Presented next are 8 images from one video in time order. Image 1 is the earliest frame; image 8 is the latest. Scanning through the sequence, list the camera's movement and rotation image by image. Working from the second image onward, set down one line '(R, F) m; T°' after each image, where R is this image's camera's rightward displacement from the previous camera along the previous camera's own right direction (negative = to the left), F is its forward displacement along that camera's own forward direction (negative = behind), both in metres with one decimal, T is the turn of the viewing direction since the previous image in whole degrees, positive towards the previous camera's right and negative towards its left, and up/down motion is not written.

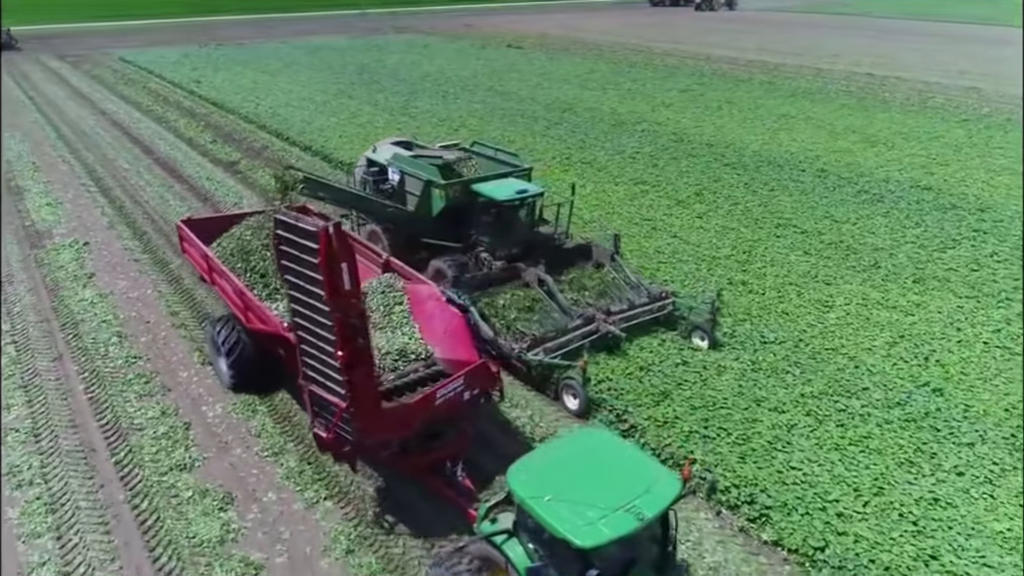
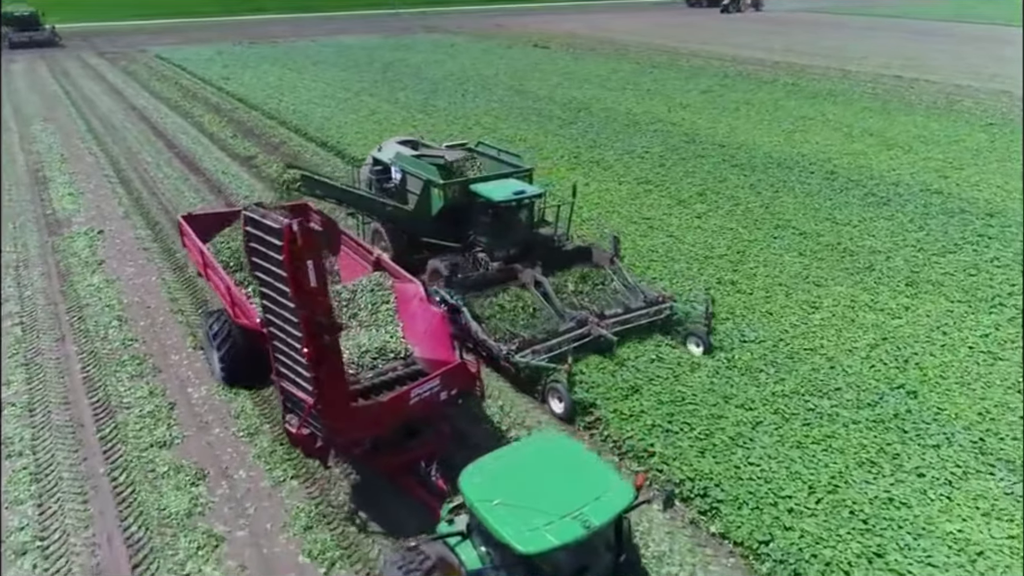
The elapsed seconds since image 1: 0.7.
(+0.7, -0.2) m; -3°
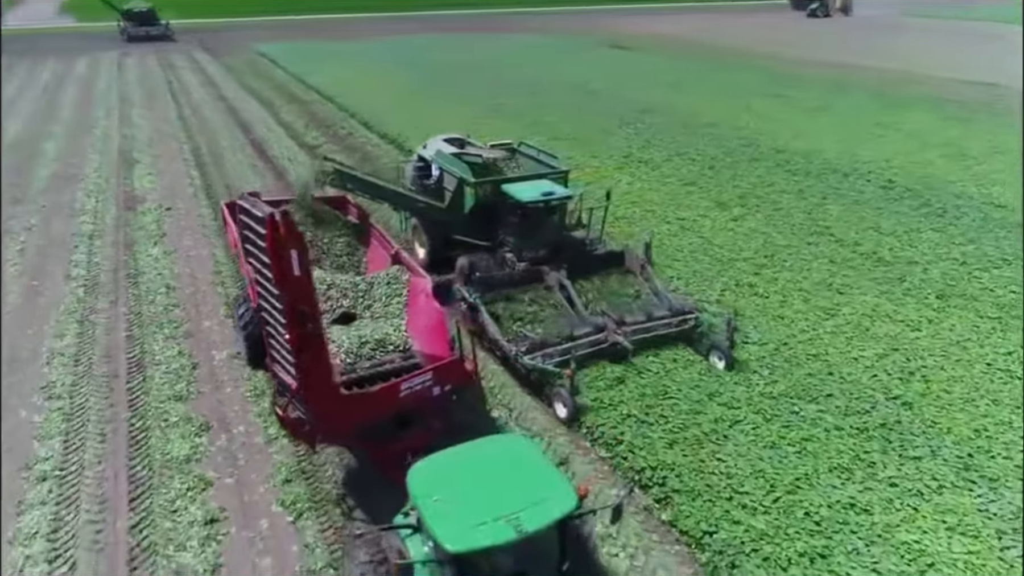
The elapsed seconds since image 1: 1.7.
(+1.2, -0.3) m; -7°
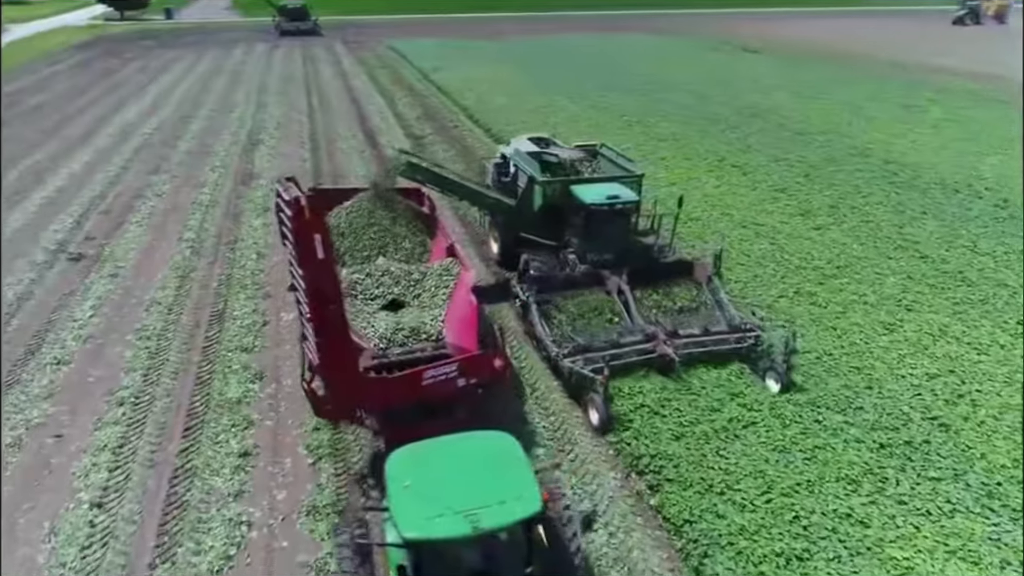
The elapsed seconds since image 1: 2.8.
(+1.2, -0.3) m; -10°
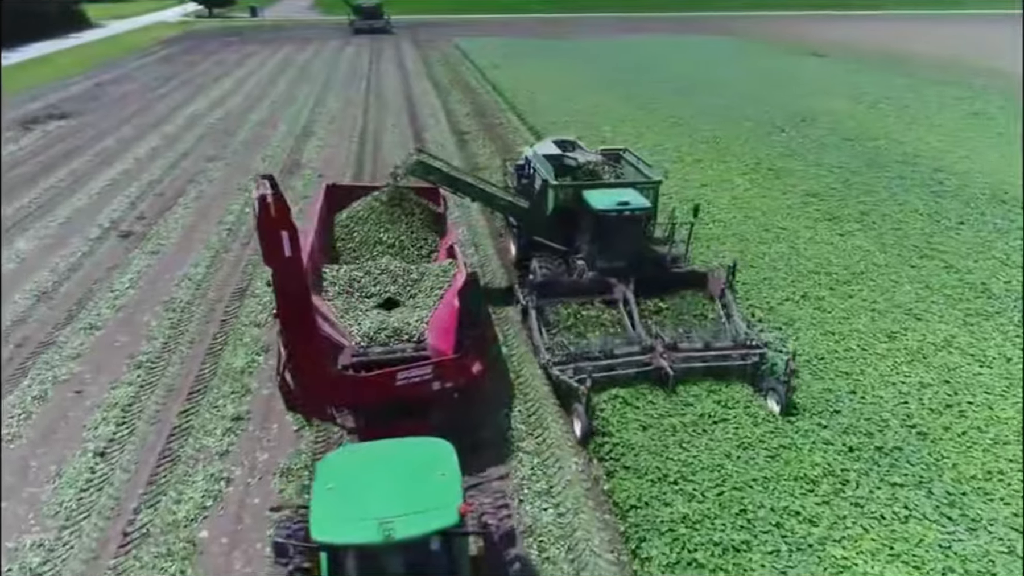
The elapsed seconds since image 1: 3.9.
(+1.1, -0.3) m; -6°
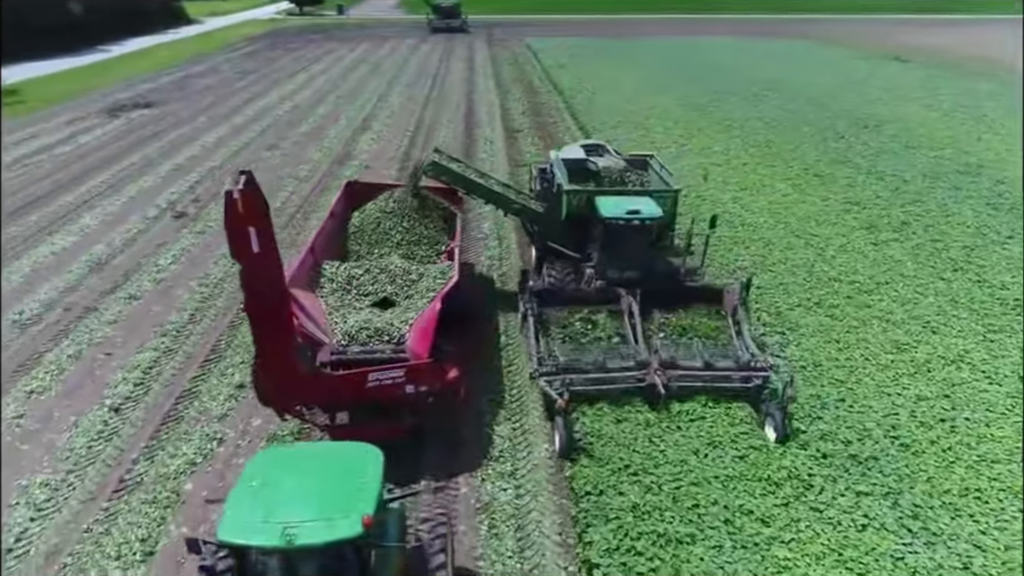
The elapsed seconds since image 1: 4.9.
(+1.1, -0.2) m; -6°
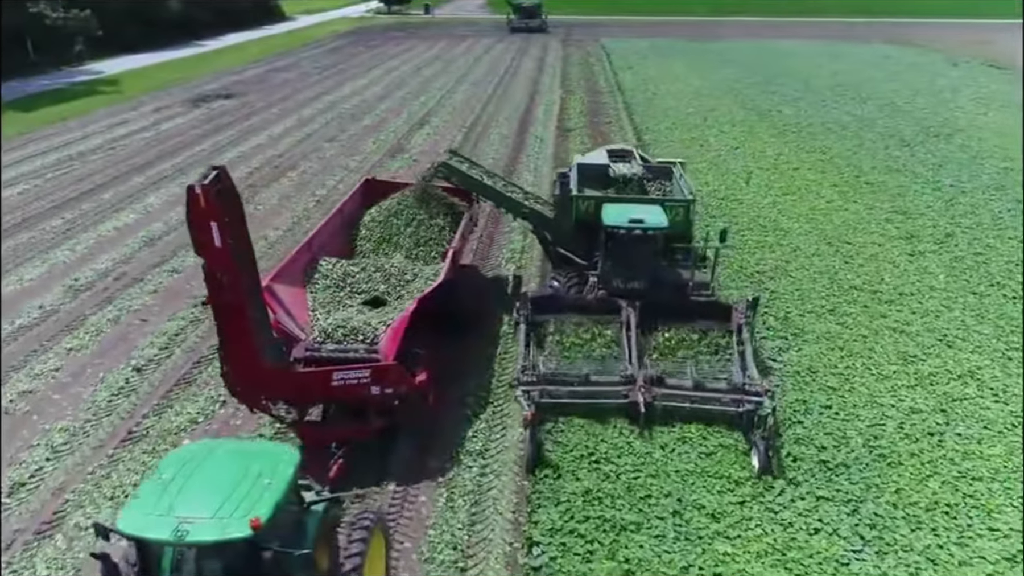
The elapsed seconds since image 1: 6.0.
(+1.1, -0.2) m; -6°
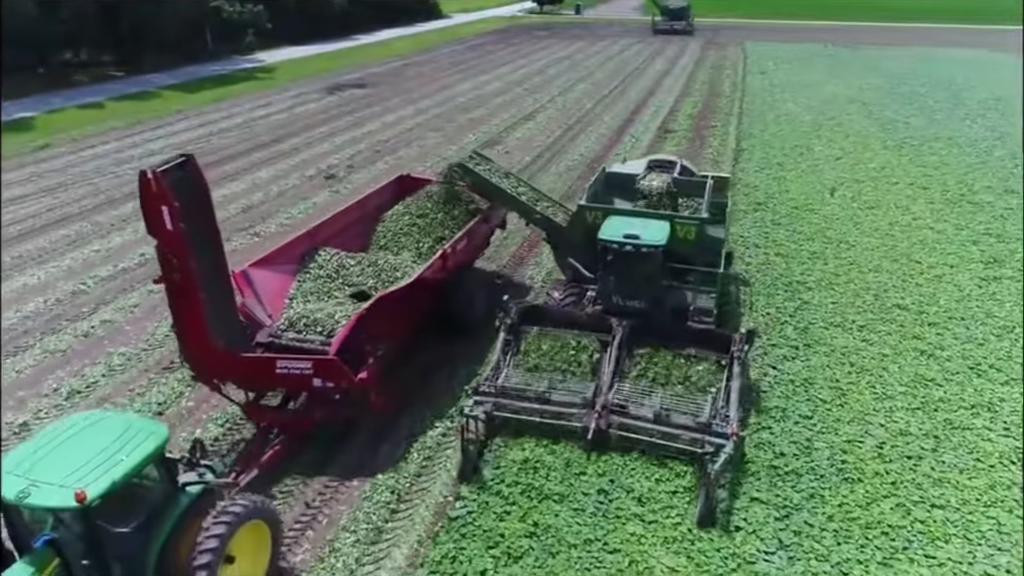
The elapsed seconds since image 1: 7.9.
(+1.9, -0.3) m; -11°
